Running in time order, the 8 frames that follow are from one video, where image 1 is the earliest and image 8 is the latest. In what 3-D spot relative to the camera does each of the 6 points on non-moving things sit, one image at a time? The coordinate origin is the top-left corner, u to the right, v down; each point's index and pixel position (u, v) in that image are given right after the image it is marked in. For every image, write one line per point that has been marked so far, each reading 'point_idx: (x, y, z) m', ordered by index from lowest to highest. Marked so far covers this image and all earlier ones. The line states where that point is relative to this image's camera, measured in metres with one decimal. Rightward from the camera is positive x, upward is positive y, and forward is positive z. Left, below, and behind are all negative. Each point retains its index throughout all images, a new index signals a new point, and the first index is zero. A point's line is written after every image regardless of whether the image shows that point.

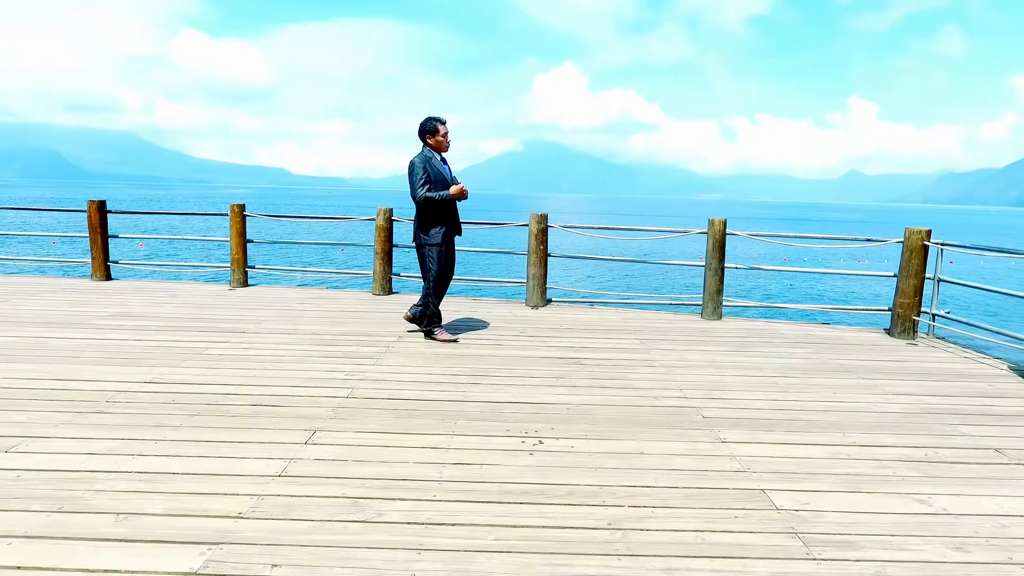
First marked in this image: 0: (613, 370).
0: (+0.7, -0.6, +4.6) m
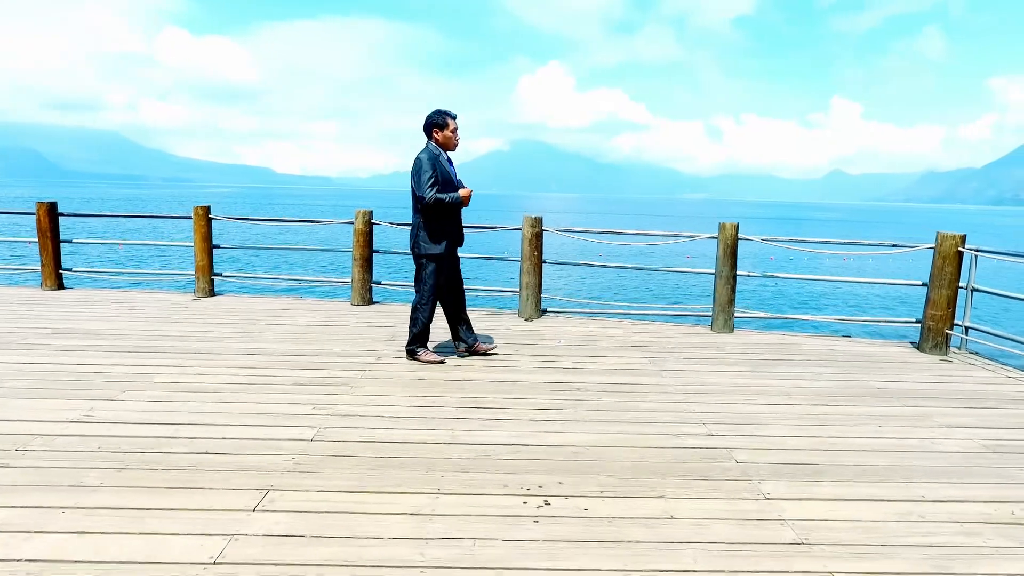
0: (+0.7, -0.7, +4.0) m
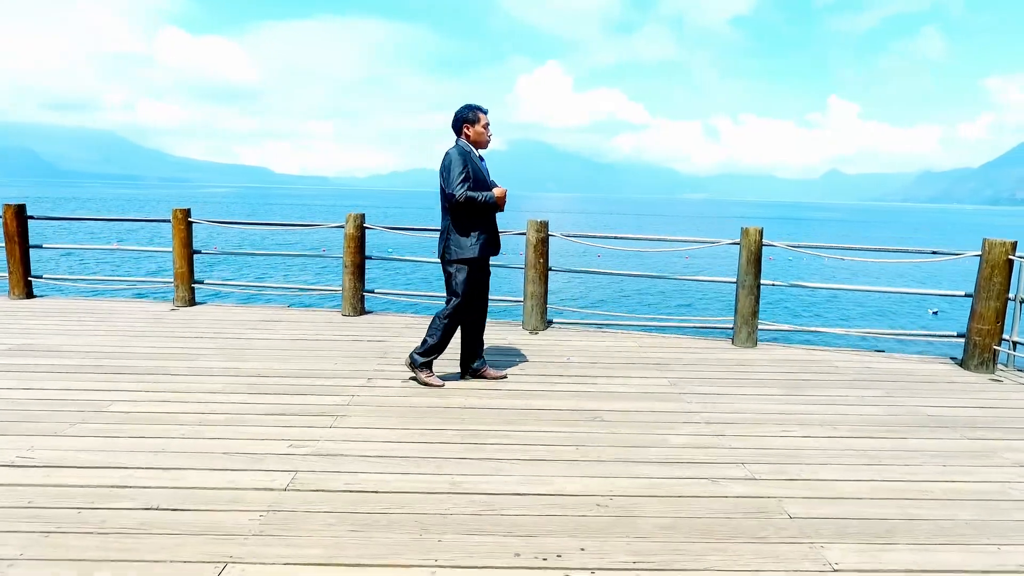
0: (+0.8, -0.8, +3.5) m
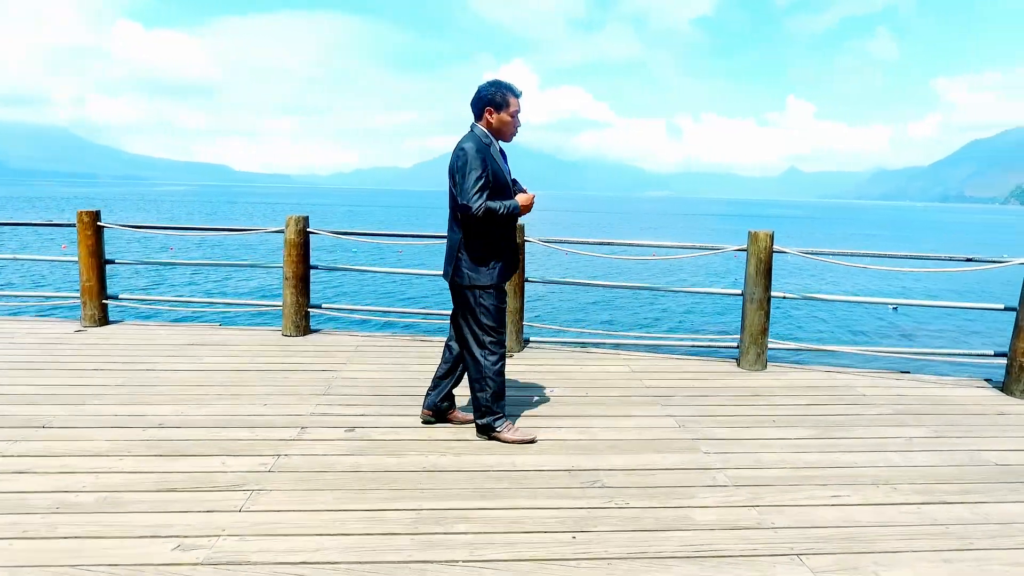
0: (+0.6, -0.9, +2.7) m
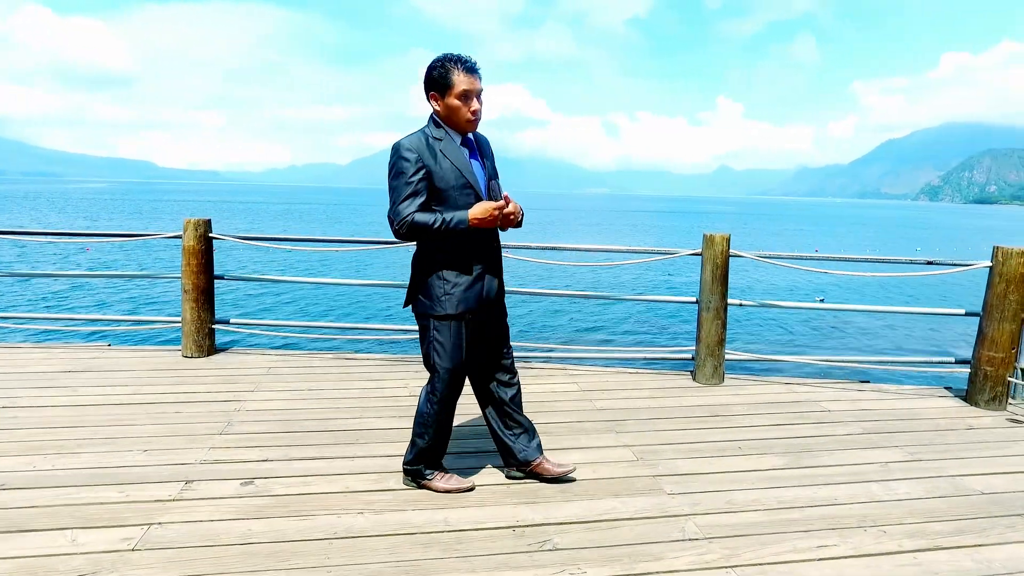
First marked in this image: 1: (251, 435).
0: (+0.4, -1.0, +2.3) m
1: (-1.4, -0.8, +3.4) m
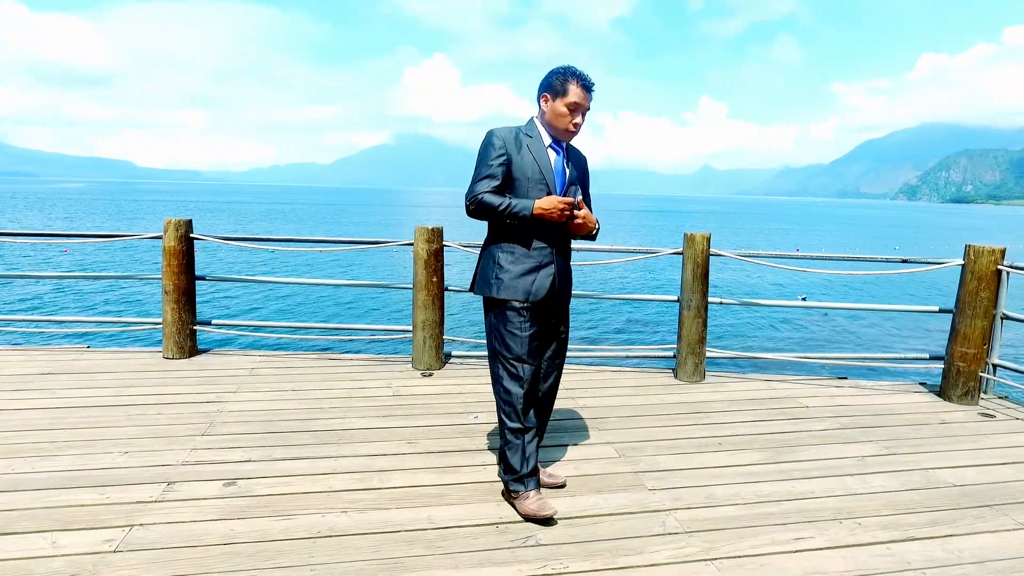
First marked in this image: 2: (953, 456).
0: (+0.3, -1.0, +2.3) m
1: (-1.5, -0.8, +3.4) m
2: (+2.3, -0.9, +3.3) m
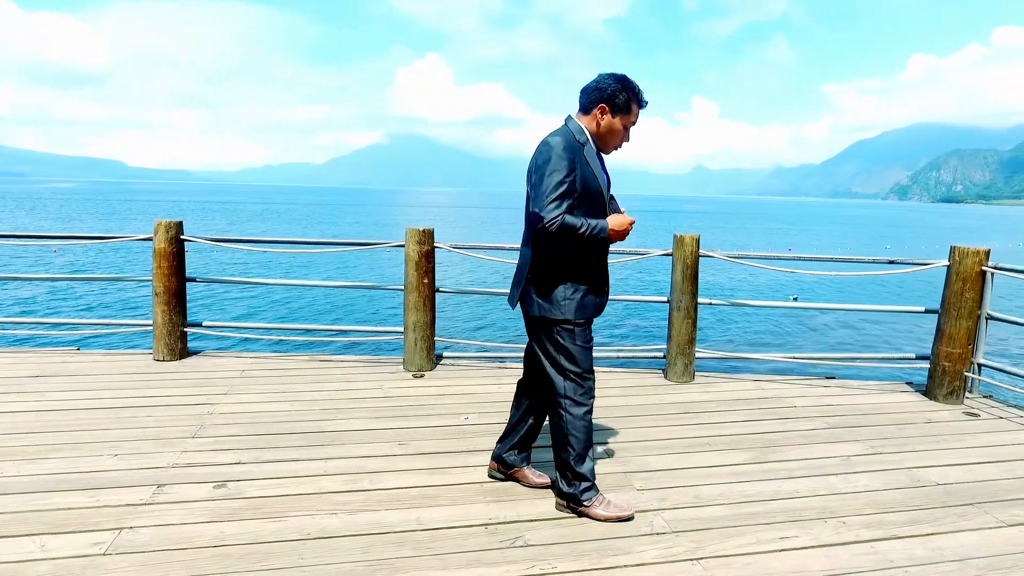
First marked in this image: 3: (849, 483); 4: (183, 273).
0: (+0.3, -1.0, +2.3) m
1: (-1.6, -0.8, +3.4) m
2: (+2.2, -0.9, +3.3) m
3: (+1.6, -0.9, +3.0) m
4: (-2.5, +0.1, +4.8) m
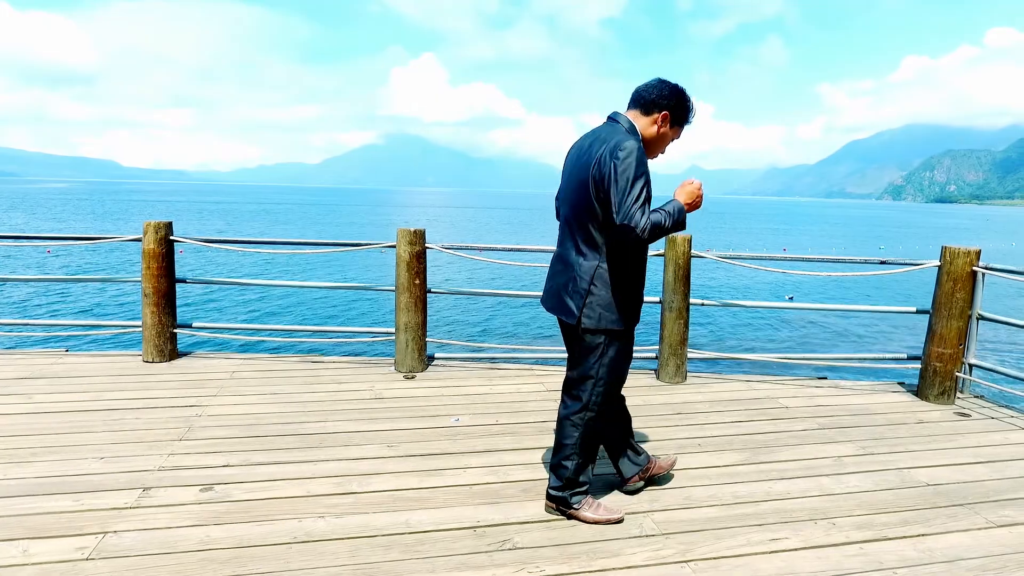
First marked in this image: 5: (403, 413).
0: (+0.3, -1.0, +2.3) m
1: (-1.6, -0.8, +3.4) m
2: (+2.2, -0.9, +3.3) m
3: (+1.6, -0.9, +3.0) m
4: (-2.6, +0.1, +4.8) m
5: (-0.7, -0.8, +3.9) m
